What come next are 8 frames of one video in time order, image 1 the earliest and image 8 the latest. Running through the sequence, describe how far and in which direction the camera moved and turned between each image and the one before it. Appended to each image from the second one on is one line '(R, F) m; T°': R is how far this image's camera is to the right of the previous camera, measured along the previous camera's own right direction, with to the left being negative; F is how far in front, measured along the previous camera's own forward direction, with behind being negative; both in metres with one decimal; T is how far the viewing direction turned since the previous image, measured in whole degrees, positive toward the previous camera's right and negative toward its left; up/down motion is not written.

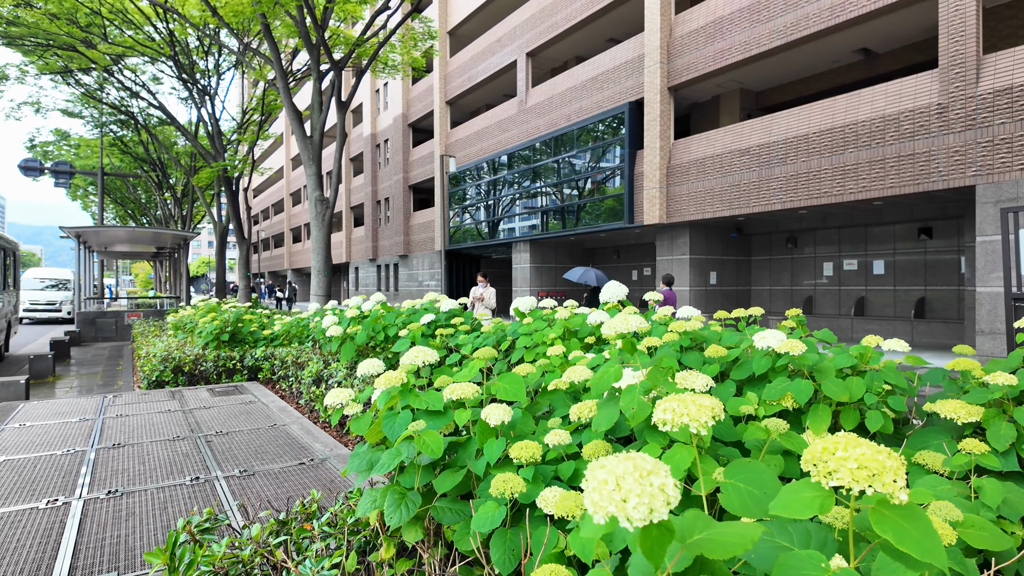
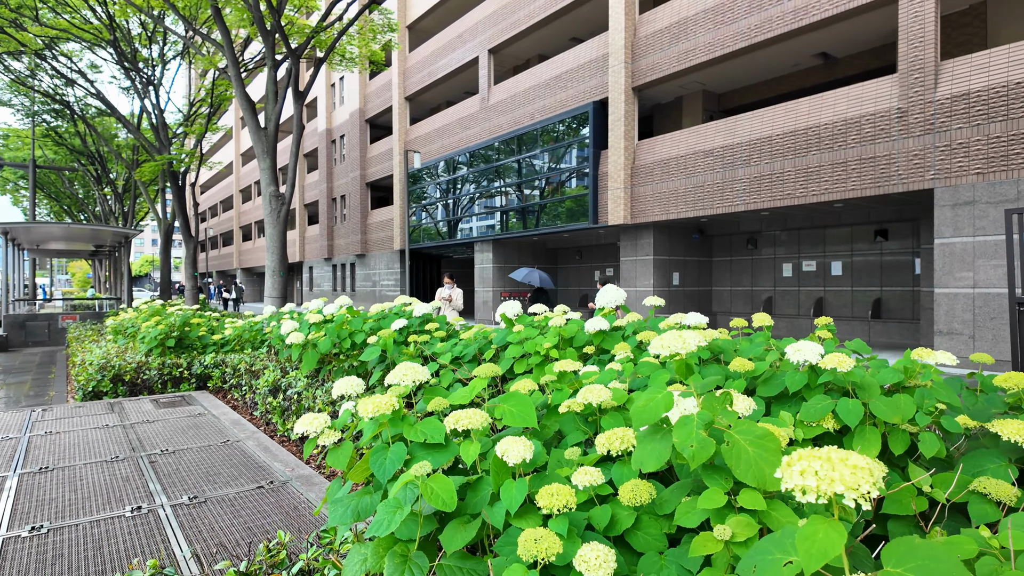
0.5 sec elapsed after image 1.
(-0.2, +0.4) m; +4°
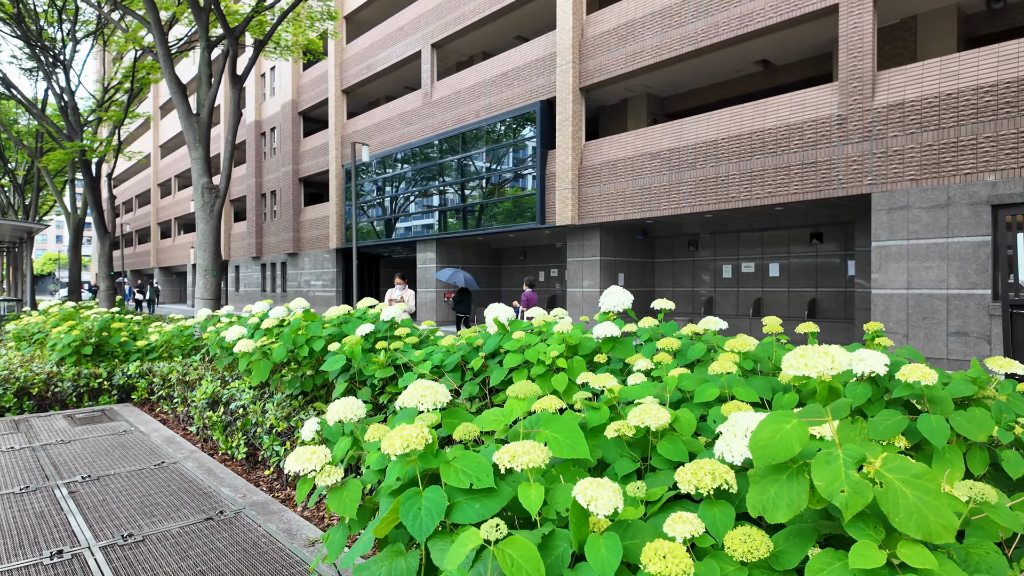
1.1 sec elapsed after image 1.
(-0.4, +0.4) m; +6°
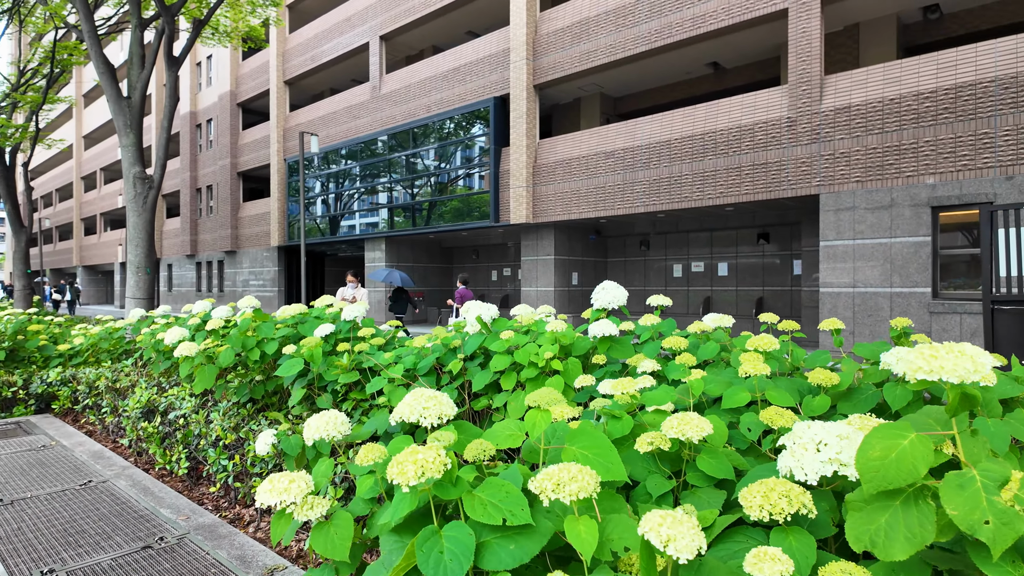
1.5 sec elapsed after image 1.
(-0.2, +0.3) m; +5°
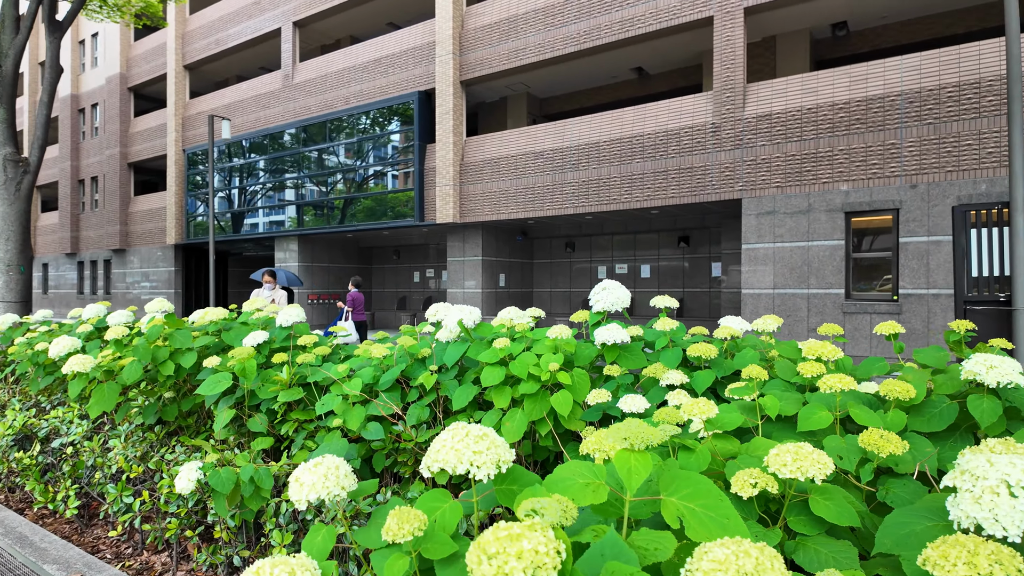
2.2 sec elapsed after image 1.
(-0.3, +0.5) m; +8°
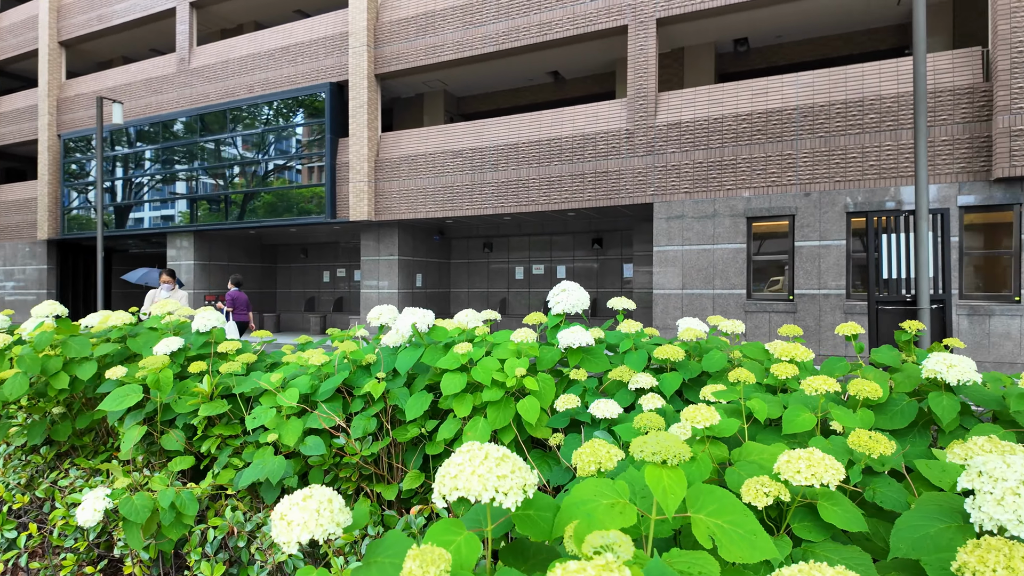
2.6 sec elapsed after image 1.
(-0.2, +0.1) m; +9°
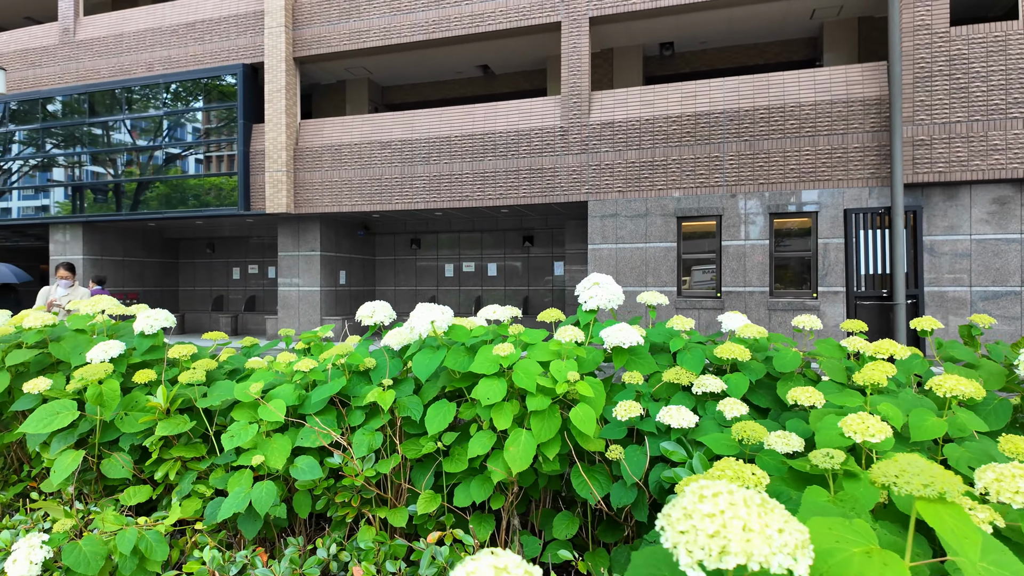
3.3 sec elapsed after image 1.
(-0.5, +0.3) m; +8°
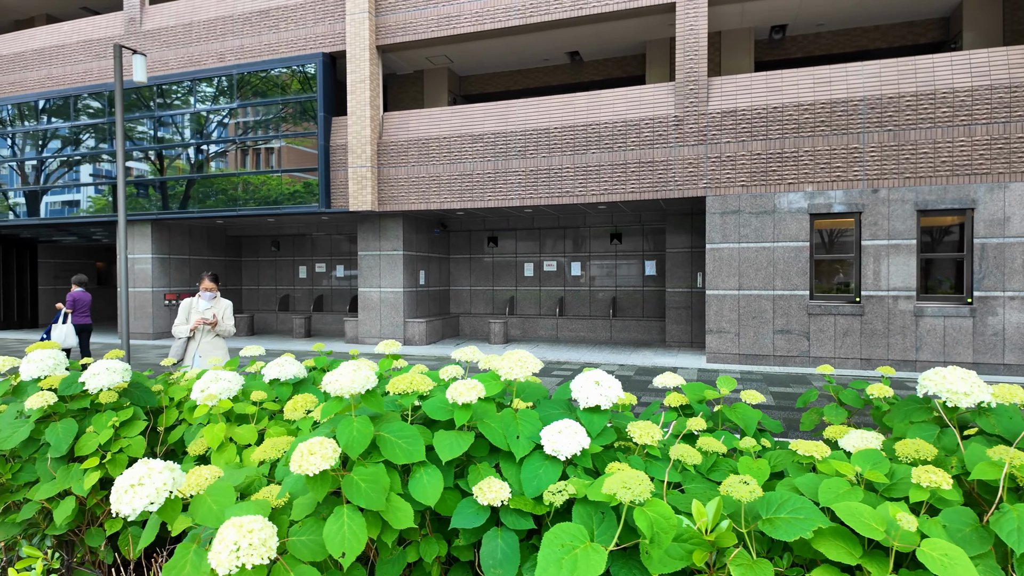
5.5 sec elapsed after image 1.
(-2.0, +0.8) m; -1°
